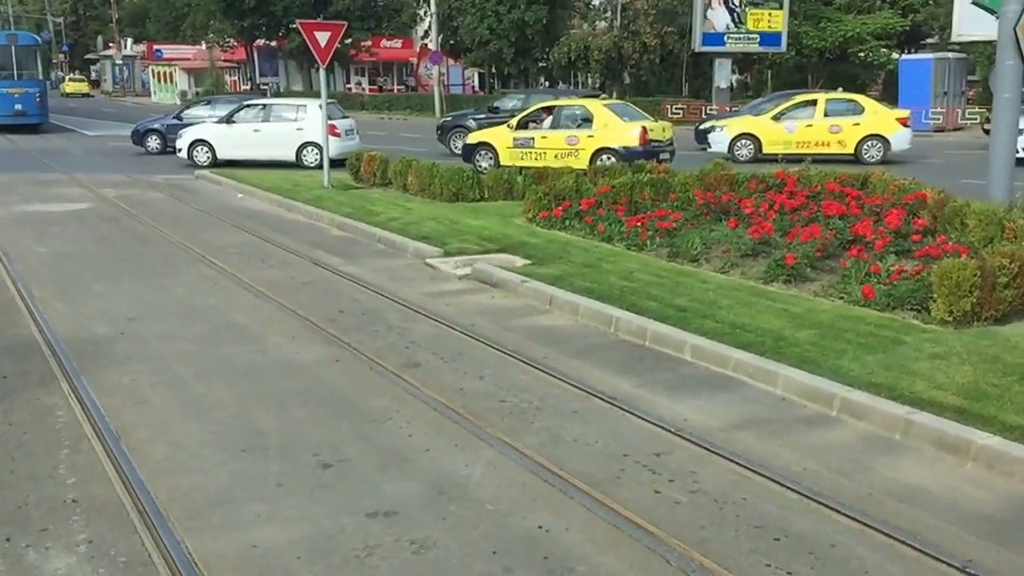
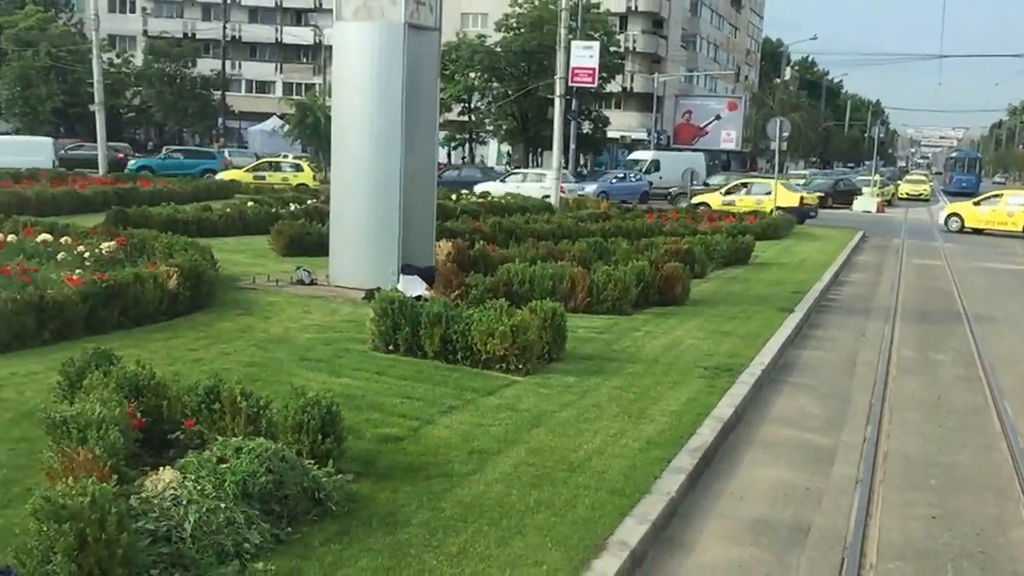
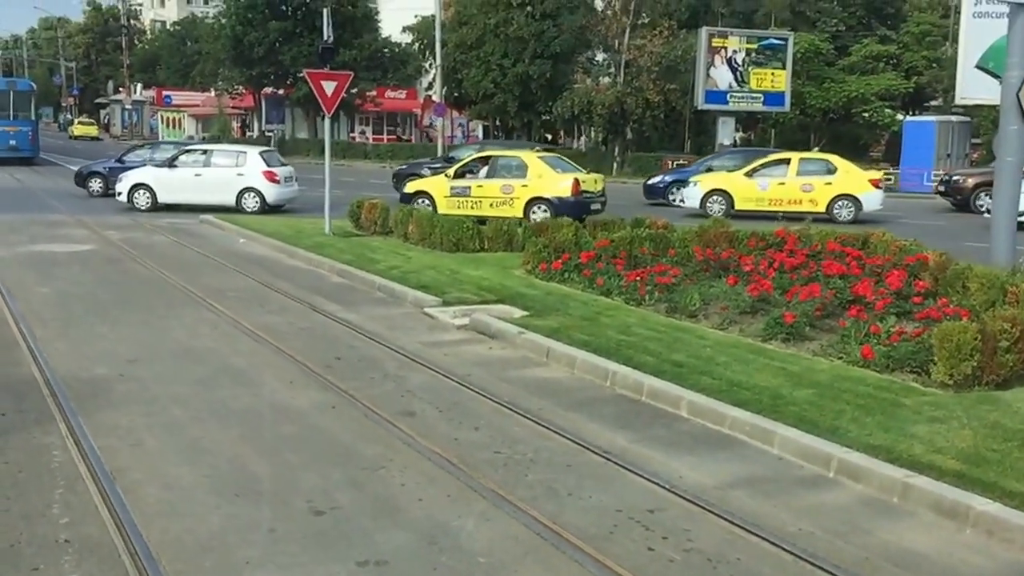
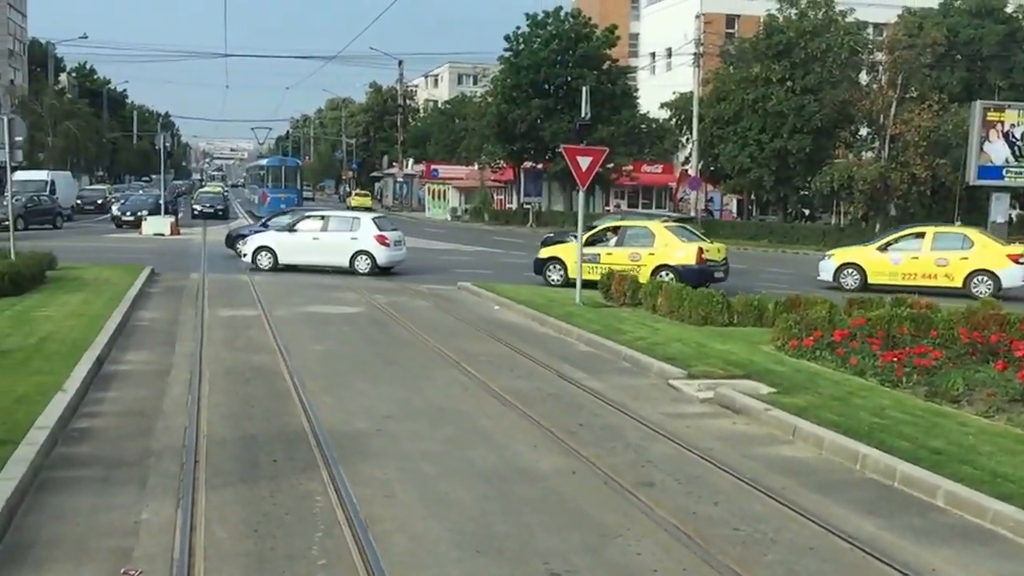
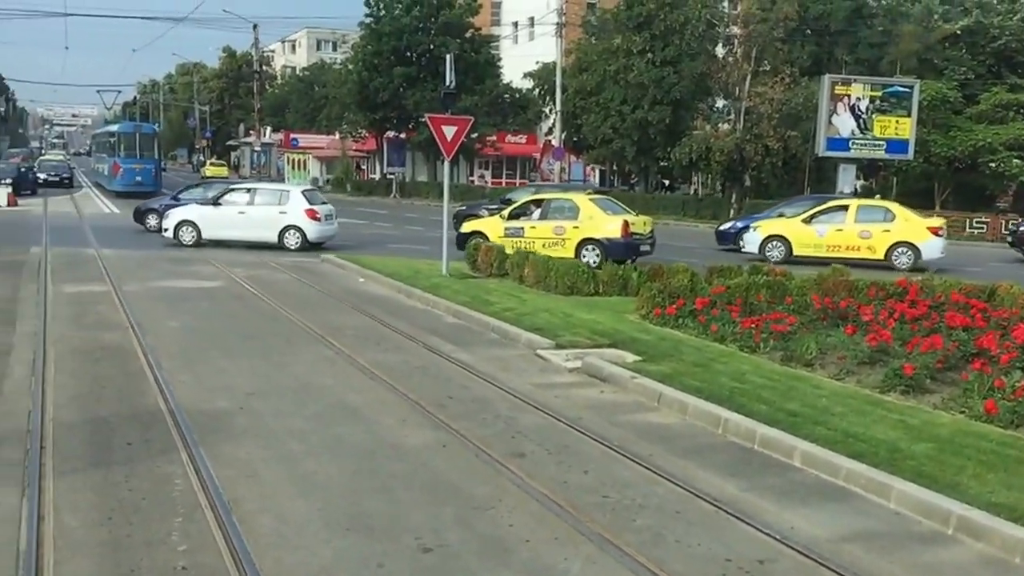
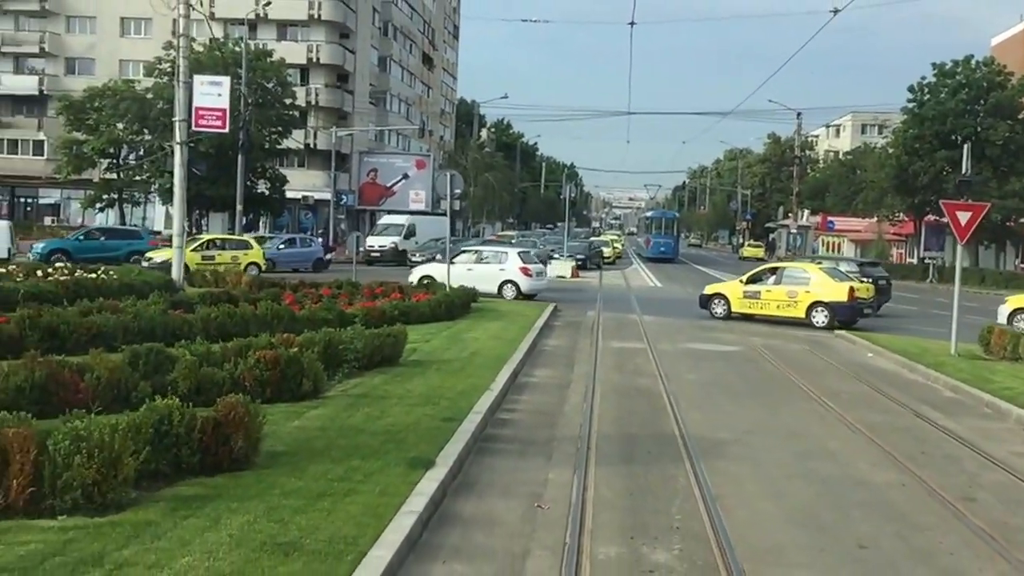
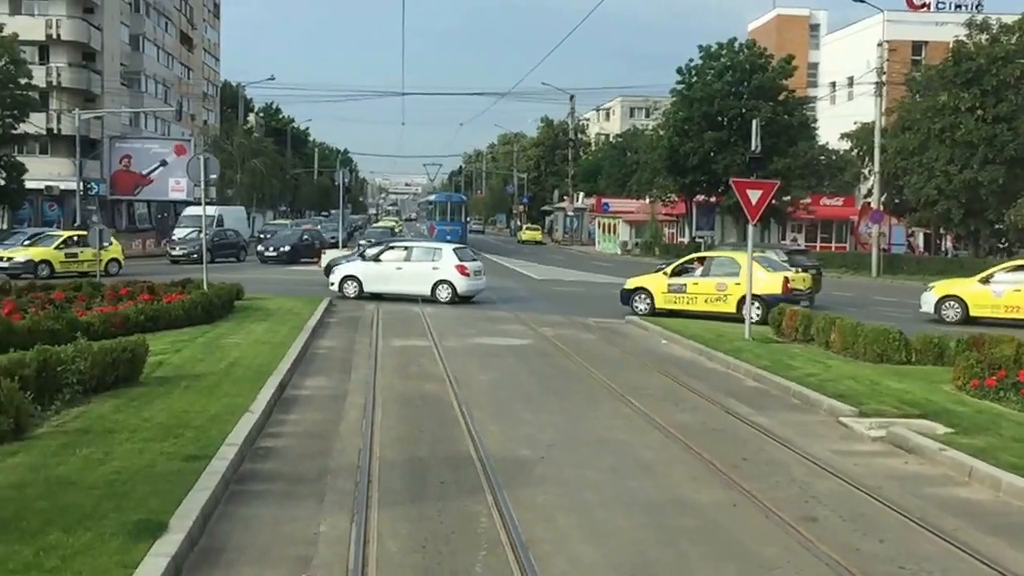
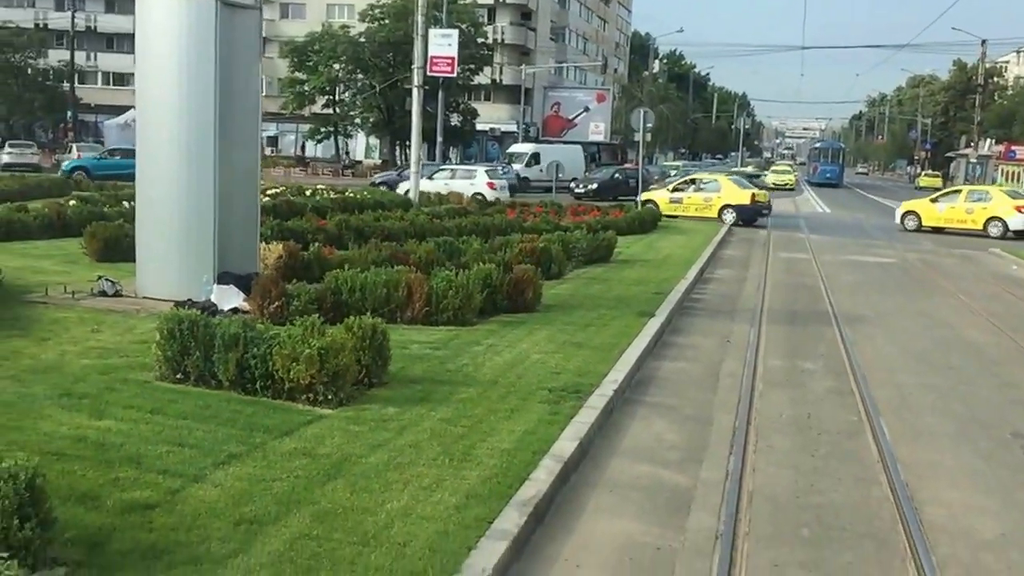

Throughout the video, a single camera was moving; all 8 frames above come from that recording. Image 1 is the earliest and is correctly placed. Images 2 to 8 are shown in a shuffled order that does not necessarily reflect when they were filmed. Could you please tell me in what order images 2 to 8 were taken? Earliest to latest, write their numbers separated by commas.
3, 5, 4, 7, 6, 8, 2
